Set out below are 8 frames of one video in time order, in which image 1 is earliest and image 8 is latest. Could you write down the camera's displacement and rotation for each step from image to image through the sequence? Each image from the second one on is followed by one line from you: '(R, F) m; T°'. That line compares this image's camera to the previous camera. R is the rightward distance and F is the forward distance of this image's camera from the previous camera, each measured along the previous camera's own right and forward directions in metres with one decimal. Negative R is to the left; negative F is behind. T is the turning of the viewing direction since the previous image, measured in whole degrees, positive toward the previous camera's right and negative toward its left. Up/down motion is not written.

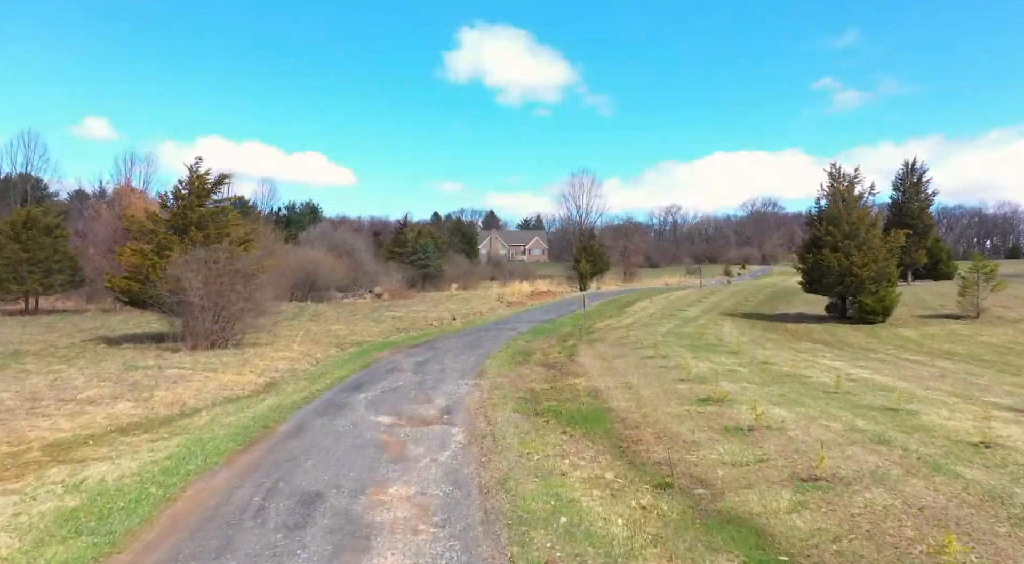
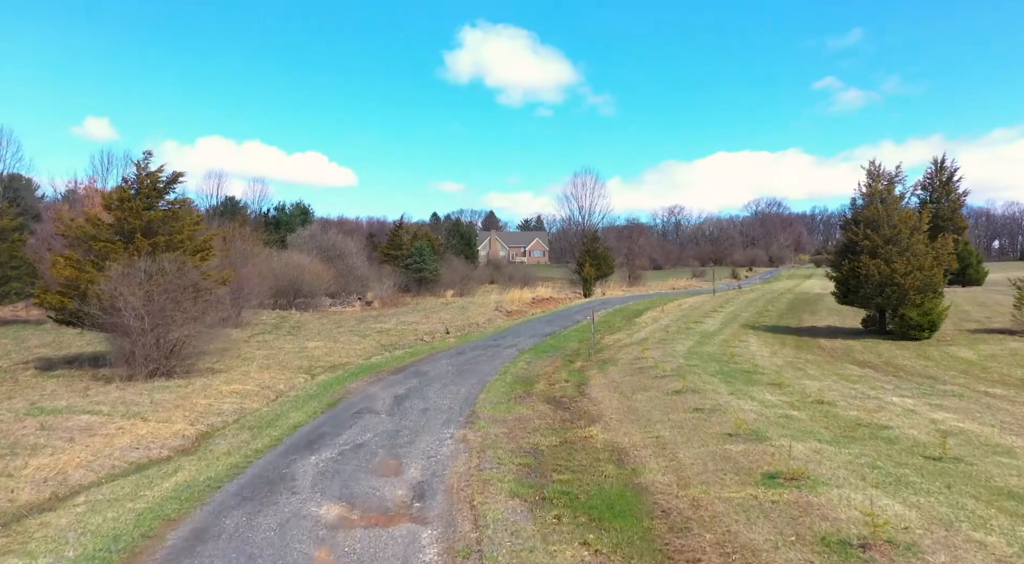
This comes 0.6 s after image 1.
(0.0, +2.3) m; 0°
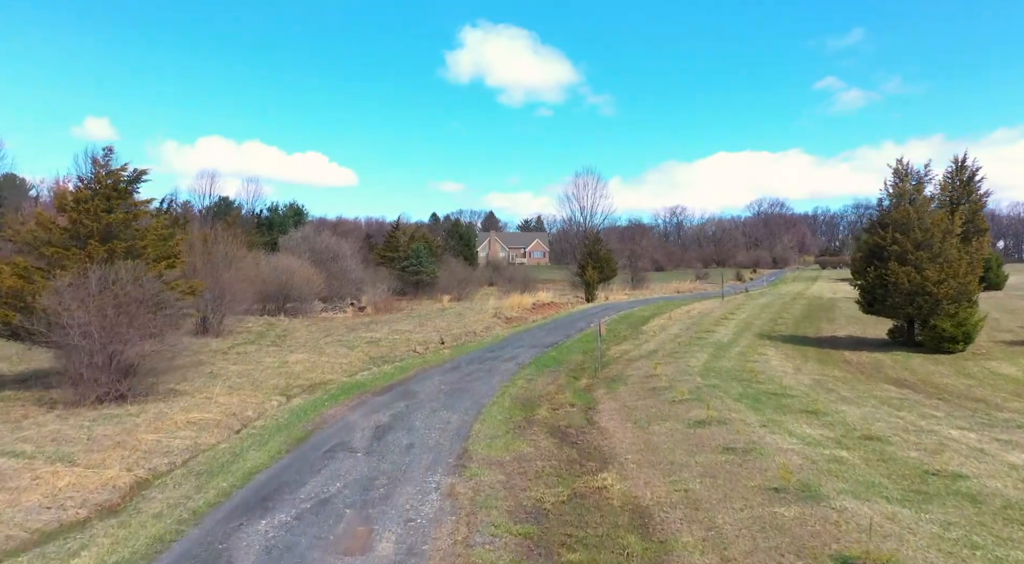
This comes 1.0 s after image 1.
(0.0, +1.4) m; 0°
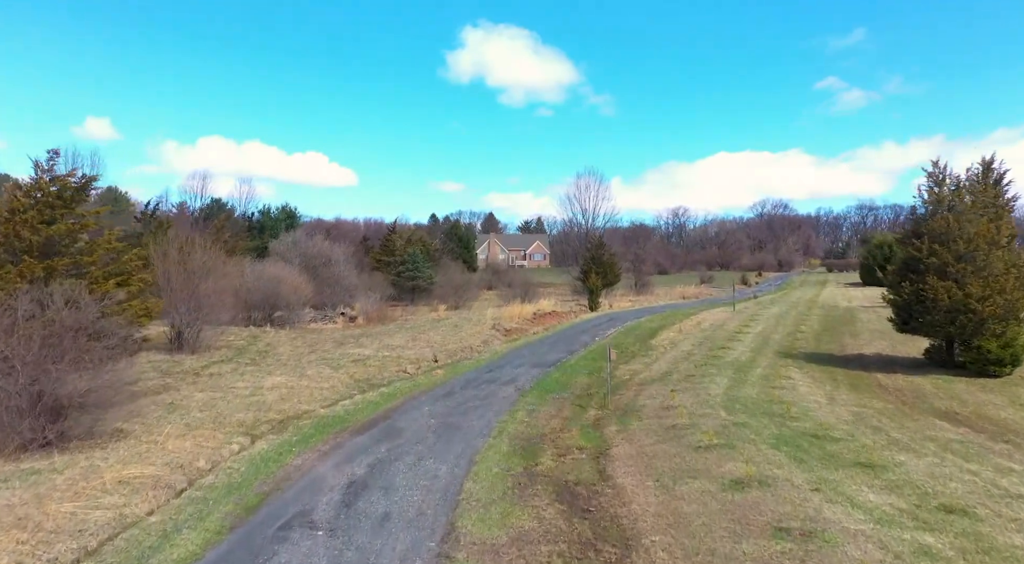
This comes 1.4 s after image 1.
(0.0, +1.6) m; 0°
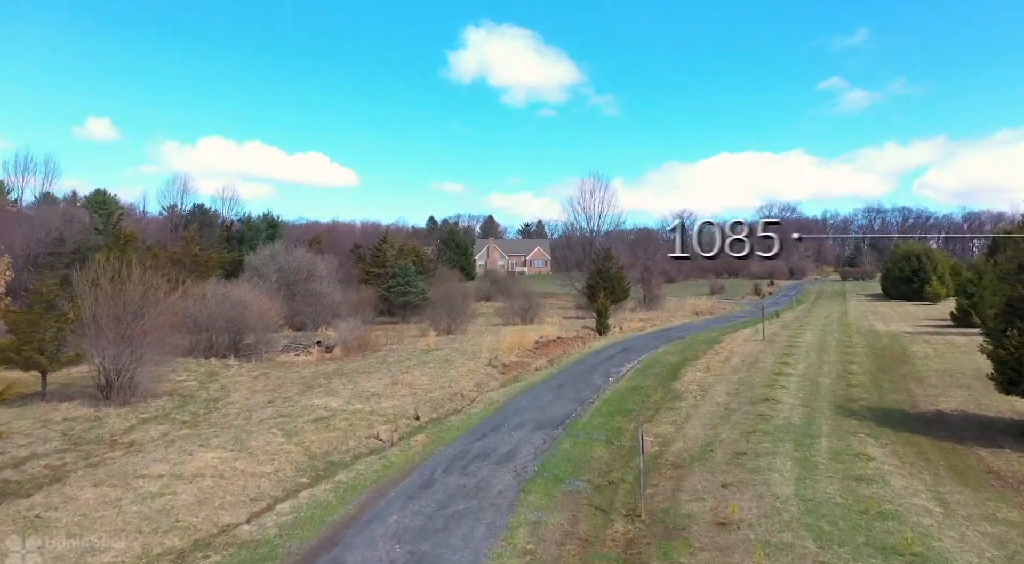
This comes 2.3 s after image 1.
(0.0, +3.5) m; 0°
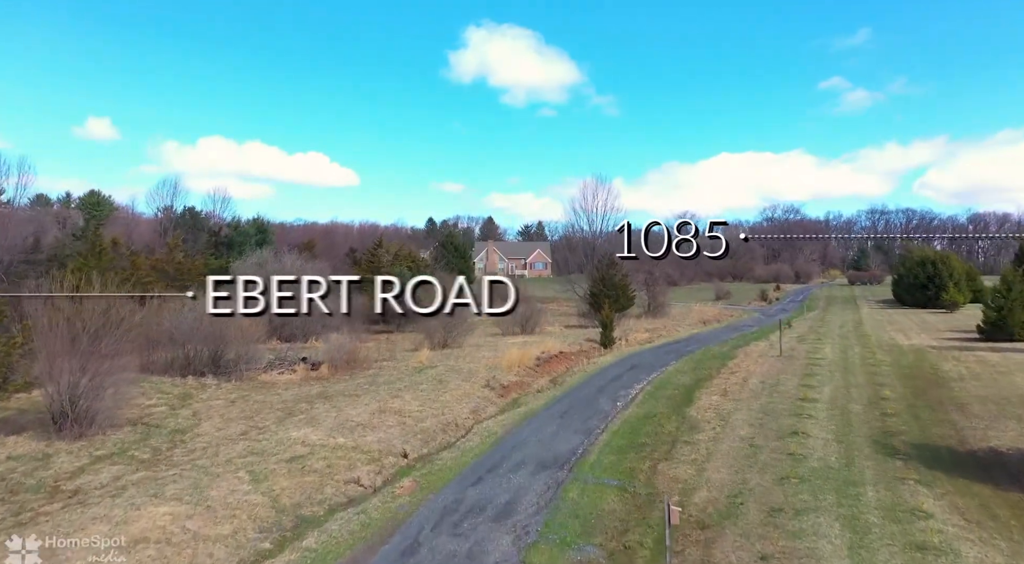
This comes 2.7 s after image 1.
(0.0, +1.7) m; 0°
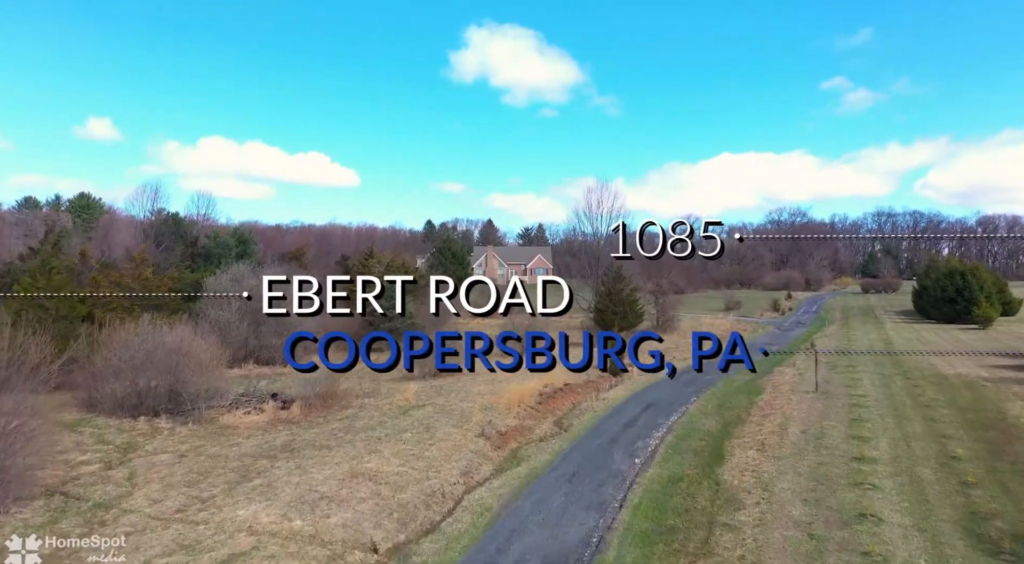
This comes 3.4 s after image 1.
(0.0, +2.9) m; 0°
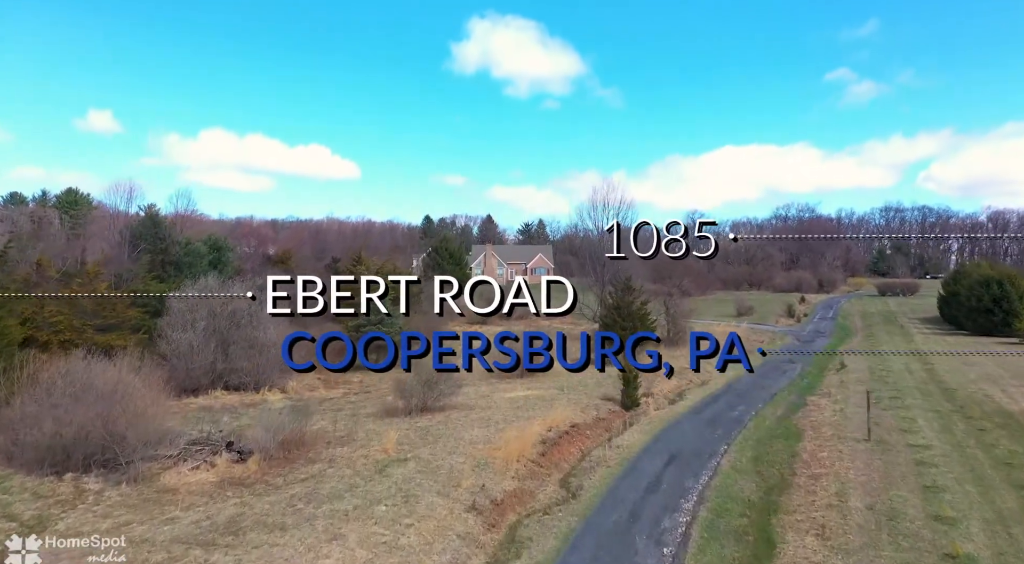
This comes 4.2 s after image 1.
(+0.1, +3.3) m; 0°
